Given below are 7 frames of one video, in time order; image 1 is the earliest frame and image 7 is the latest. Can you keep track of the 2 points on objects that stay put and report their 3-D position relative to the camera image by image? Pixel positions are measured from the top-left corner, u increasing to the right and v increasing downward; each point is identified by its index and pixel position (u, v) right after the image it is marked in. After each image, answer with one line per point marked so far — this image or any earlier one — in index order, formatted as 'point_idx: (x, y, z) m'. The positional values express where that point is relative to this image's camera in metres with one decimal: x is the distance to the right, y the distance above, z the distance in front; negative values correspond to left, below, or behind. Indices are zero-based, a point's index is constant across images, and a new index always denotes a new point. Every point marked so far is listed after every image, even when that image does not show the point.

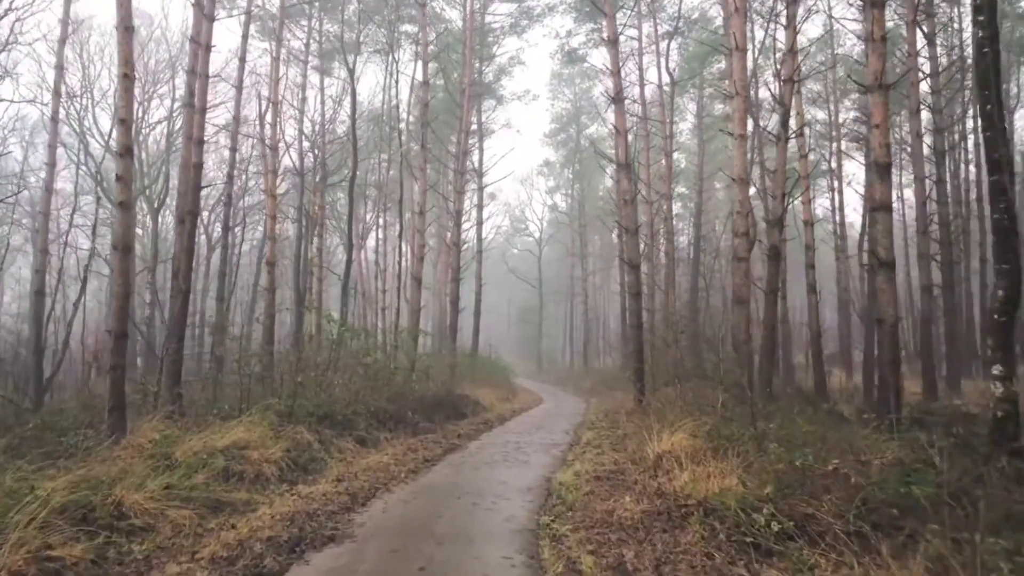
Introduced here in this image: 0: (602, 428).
0: (+1.4, -2.2, +11.3) m
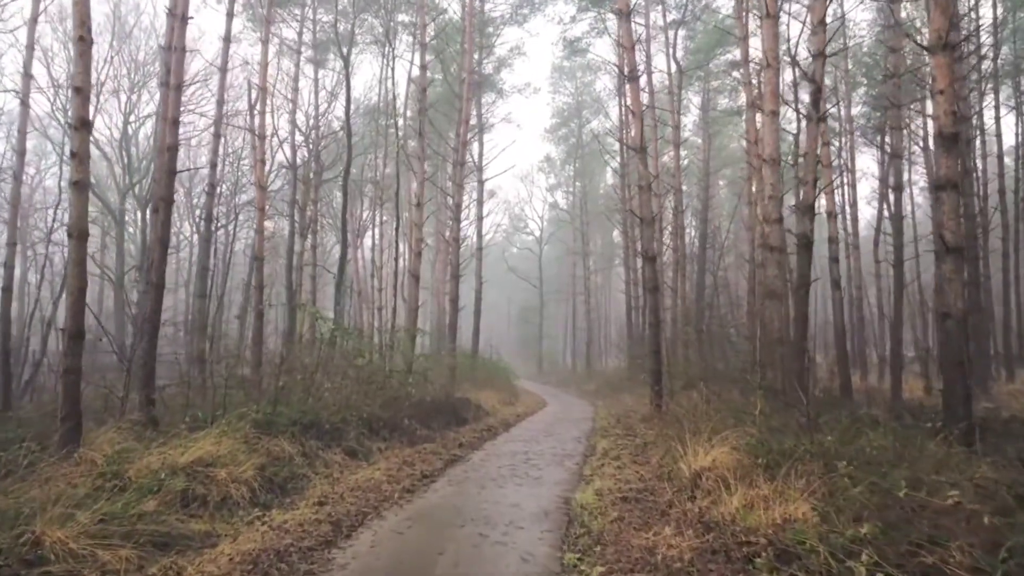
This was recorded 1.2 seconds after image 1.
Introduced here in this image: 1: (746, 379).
0: (+1.5, -2.2, +10.3) m
1: (+3.3, -1.3, +10.0) m
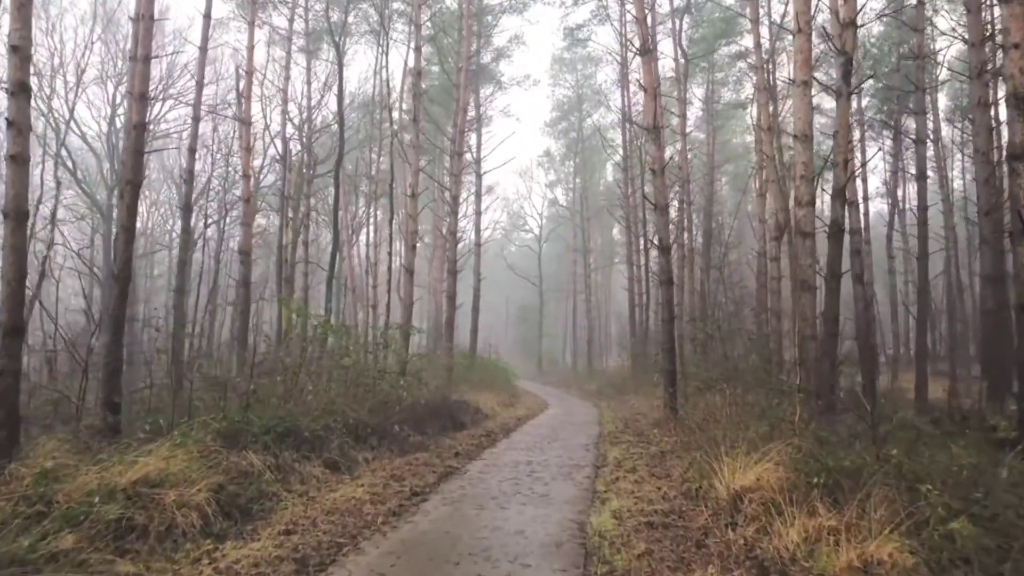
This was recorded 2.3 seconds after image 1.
0: (+1.5, -2.1, +9.4) m
1: (+3.3, -1.2, +9.1) m
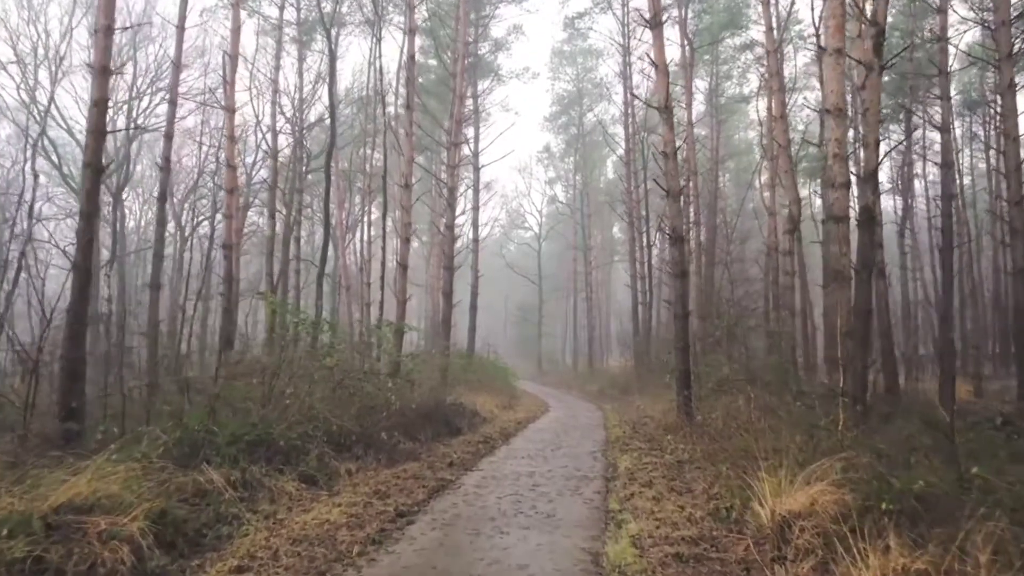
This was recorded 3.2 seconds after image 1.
0: (+1.5, -2.0, +8.6) m
1: (+3.3, -1.1, +8.2) m
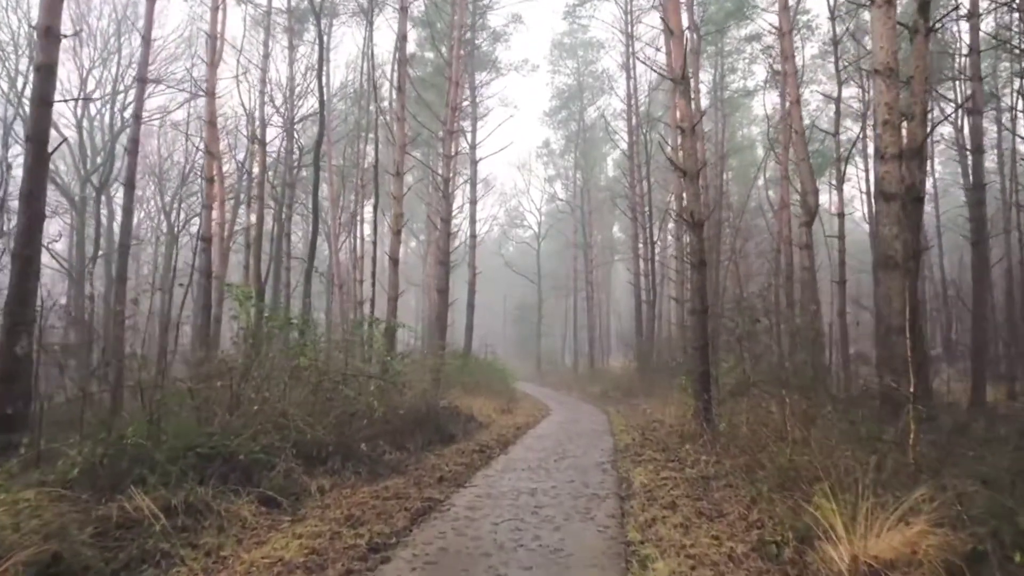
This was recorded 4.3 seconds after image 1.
0: (+1.5, -1.9, +7.6) m
1: (+3.3, -1.0, +7.3) m
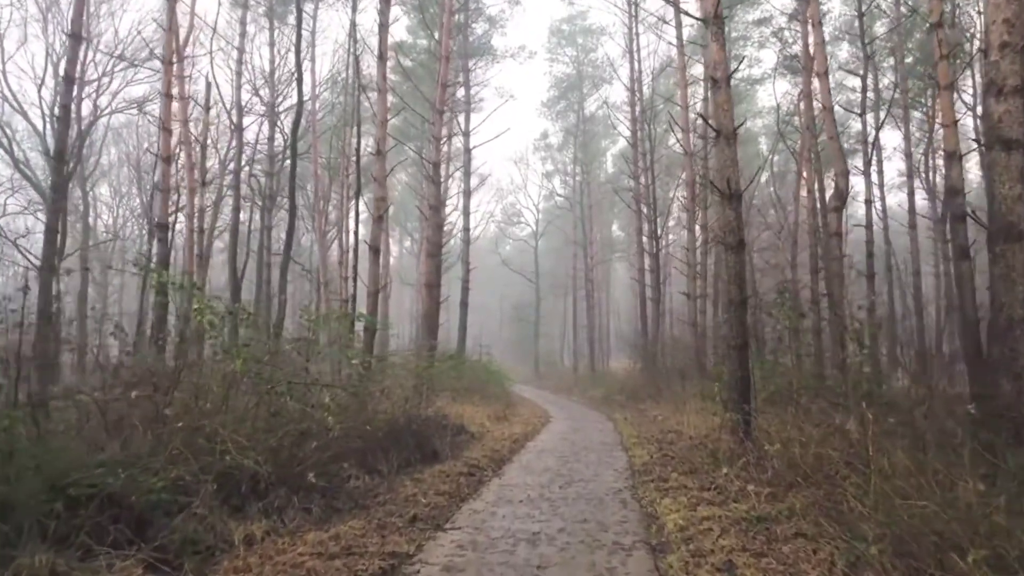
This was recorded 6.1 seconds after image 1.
0: (+1.5, -1.7, +6.1) m
1: (+3.3, -0.9, +5.7) m
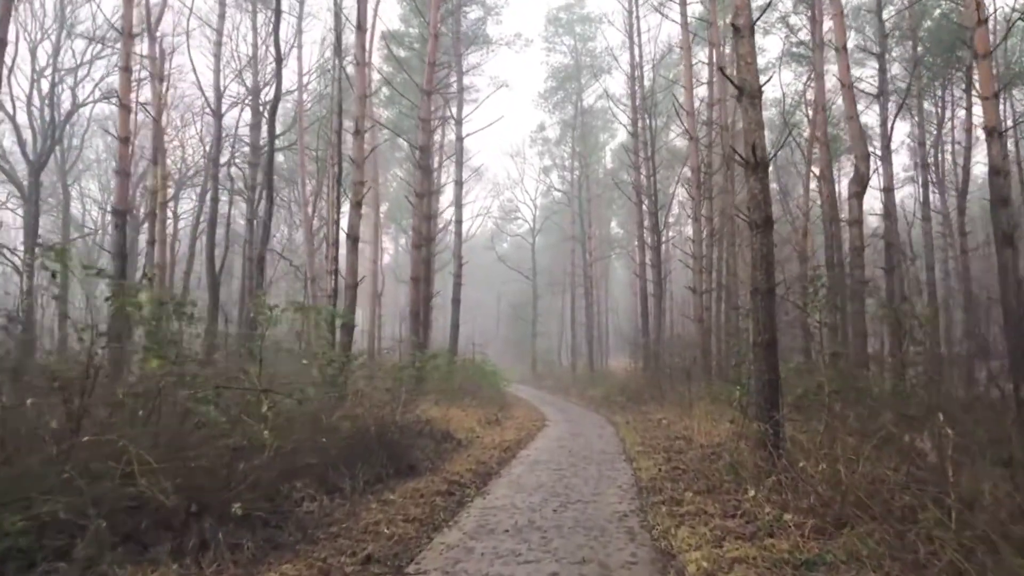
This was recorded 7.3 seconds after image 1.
0: (+1.4, -1.6, +5.0) m
1: (+3.2, -0.8, +4.7) m
